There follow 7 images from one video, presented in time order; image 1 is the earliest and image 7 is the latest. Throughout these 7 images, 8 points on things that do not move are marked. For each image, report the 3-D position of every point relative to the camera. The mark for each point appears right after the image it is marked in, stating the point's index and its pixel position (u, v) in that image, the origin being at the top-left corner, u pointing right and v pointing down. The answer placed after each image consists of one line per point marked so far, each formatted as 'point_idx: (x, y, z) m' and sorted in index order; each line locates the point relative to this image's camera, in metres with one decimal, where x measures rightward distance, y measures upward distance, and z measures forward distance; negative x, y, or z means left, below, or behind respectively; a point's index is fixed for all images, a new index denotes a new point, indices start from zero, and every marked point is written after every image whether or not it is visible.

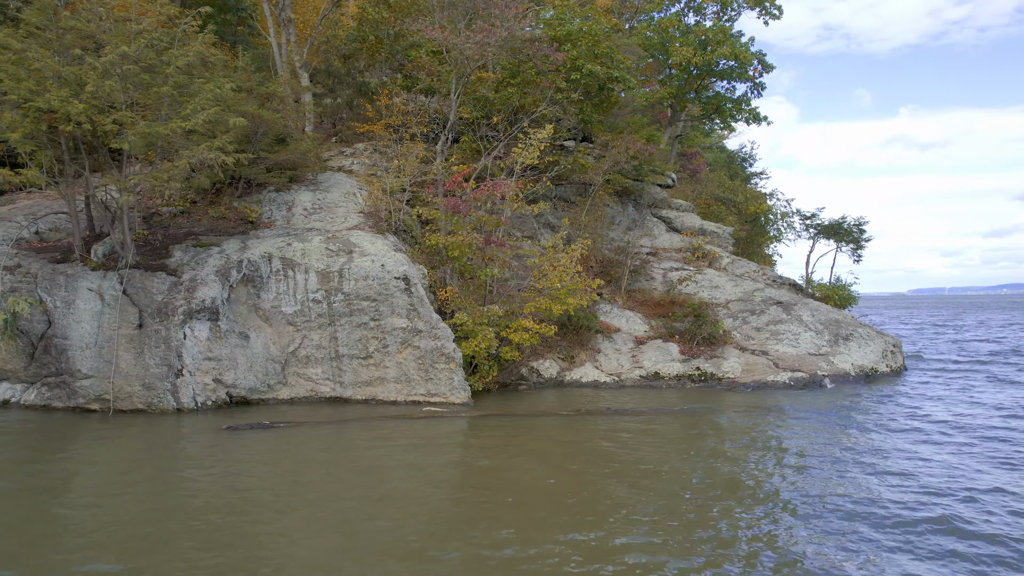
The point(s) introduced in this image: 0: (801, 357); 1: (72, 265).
0: (+8.8, -2.1, +17.7) m
1: (-10.6, +0.6, +13.9) m
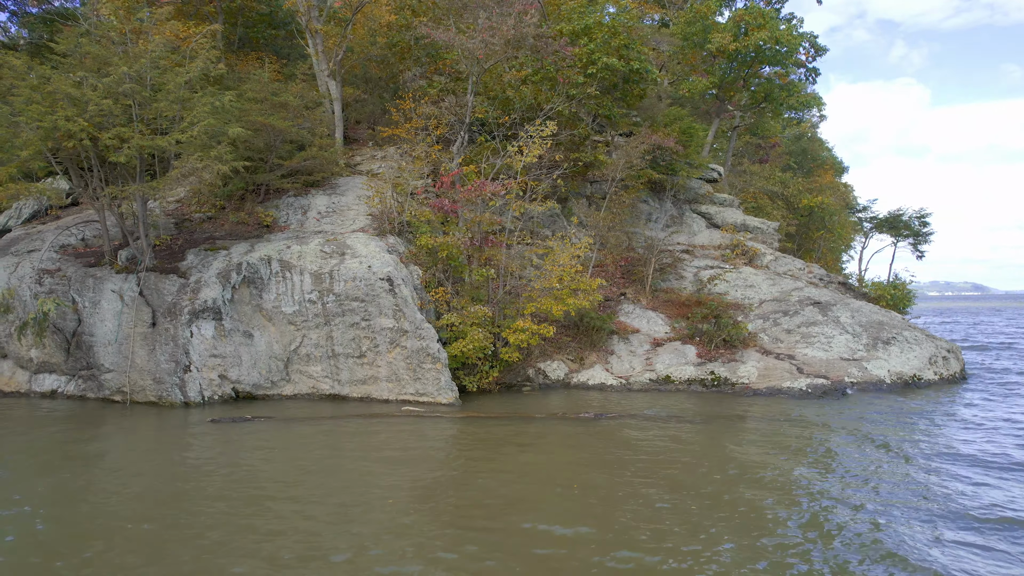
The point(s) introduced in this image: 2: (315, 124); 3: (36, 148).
0: (+9.0, -2.1, +16.3) m
1: (-10.9, +0.5, +15.2) m
2: (-6.5, +5.4, +18.6) m
3: (-10.0, +2.9, +12.0) m
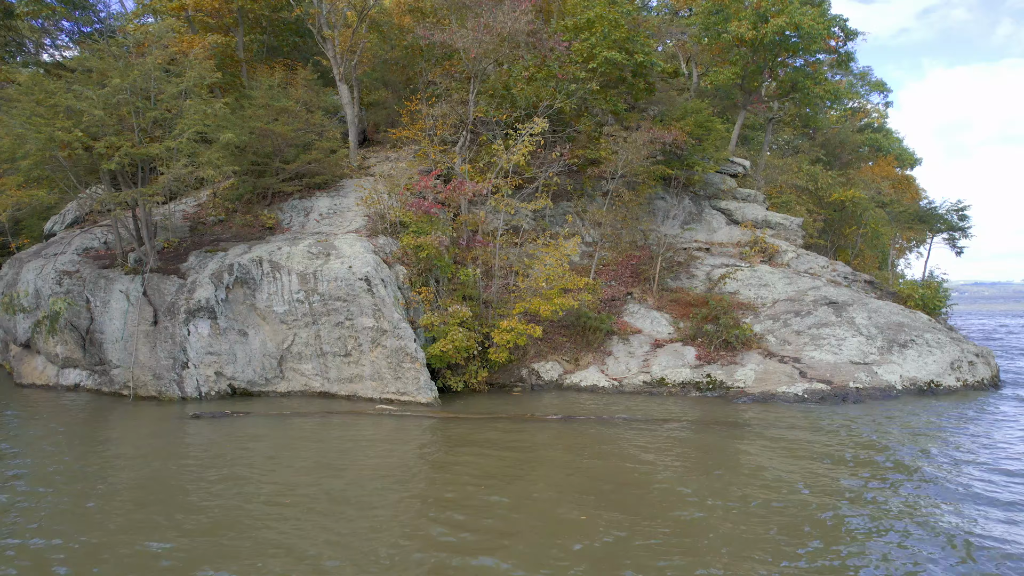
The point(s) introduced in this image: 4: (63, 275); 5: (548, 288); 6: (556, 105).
0: (+8.6, -2.1, +15.3) m
1: (-11.2, +0.5, +16.2) m
2: (-6.5, +5.4, +19.1) m
3: (-10.6, +2.9, +12.9) m
4: (-12.8, +0.4, +16.4) m
5: (+1.0, 0.0, +15.9) m
6: (+1.4, +6.1, +19.0) m
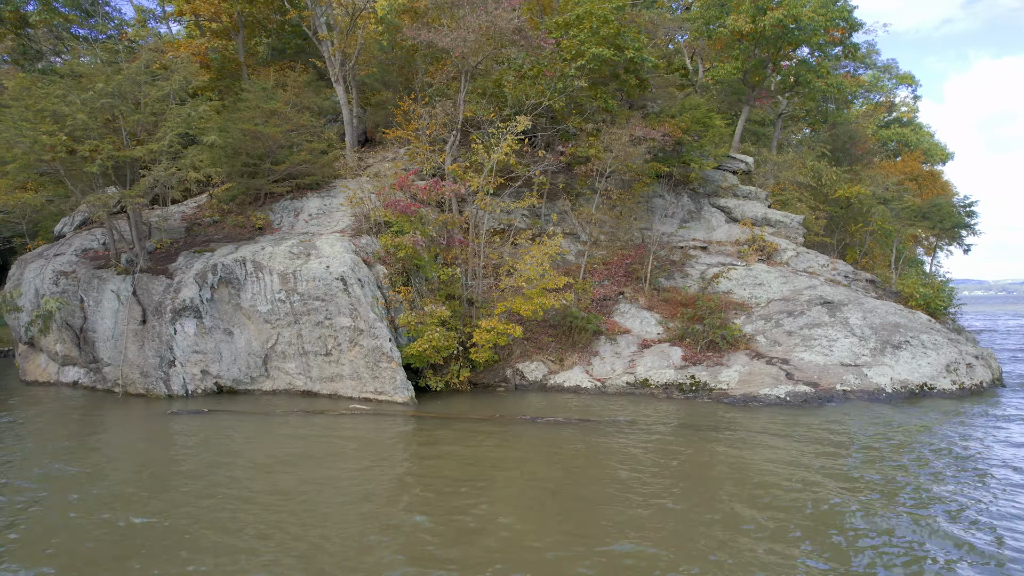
0: (+8.1, -2.1, +14.8) m
1: (-11.7, +0.5, +16.6) m
2: (-6.9, +5.4, +19.3) m
3: (-11.3, +2.9, +13.3) m
4: (-13.3, +0.4, +16.9) m
5: (+0.5, 0.0, +15.8) m
6: (+1.1, +6.1, +18.9) m
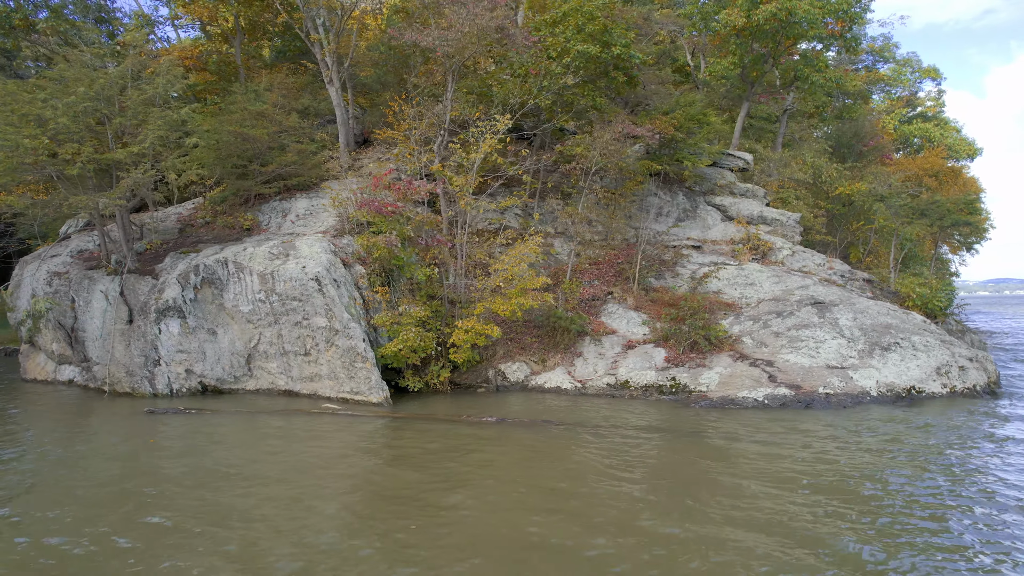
0: (+7.5, -2.1, +14.4) m
1: (-12.2, +0.5, +17.0) m
2: (-7.3, +5.4, +19.4) m
3: (-11.9, +2.9, +13.6) m
4: (-13.8, +0.4, +17.3) m
5: (-0.1, 0.0, +15.6) m
6: (+0.6, +6.1, +18.7) m
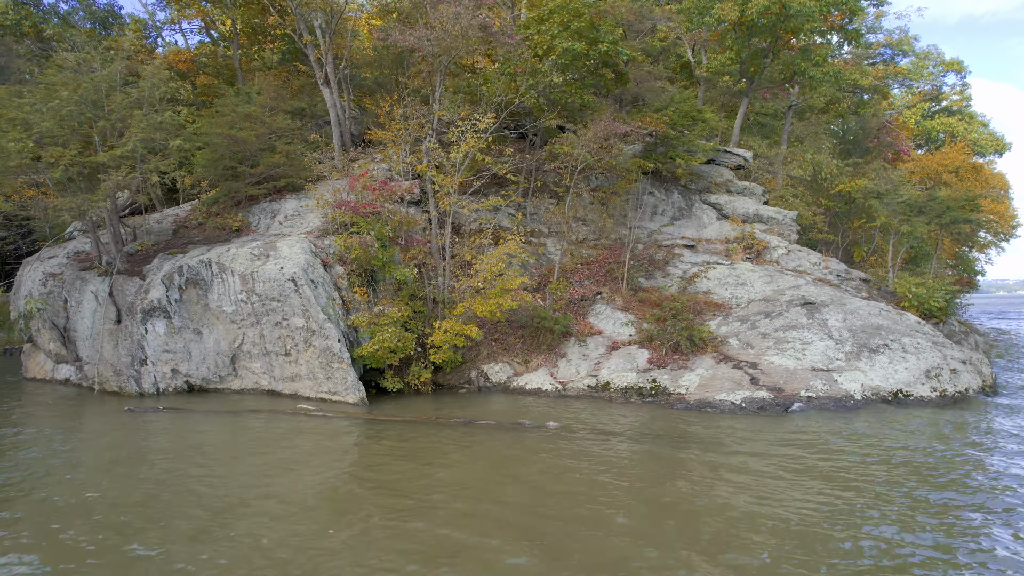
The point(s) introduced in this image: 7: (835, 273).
0: (+6.9, -2.1, +14.1) m
1: (-12.7, +0.5, +17.3) m
2: (-7.7, +5.3, +19.6) m
3: (-12.5, +2.9, +14.0) m
4: (-14.3, +0.4, +17.7) m
5: (-0.6, 0.0, +15.5) m
6: (+0.2, +6.1, +18.6) m
7: (+10.6, +0.5, +18.9) m
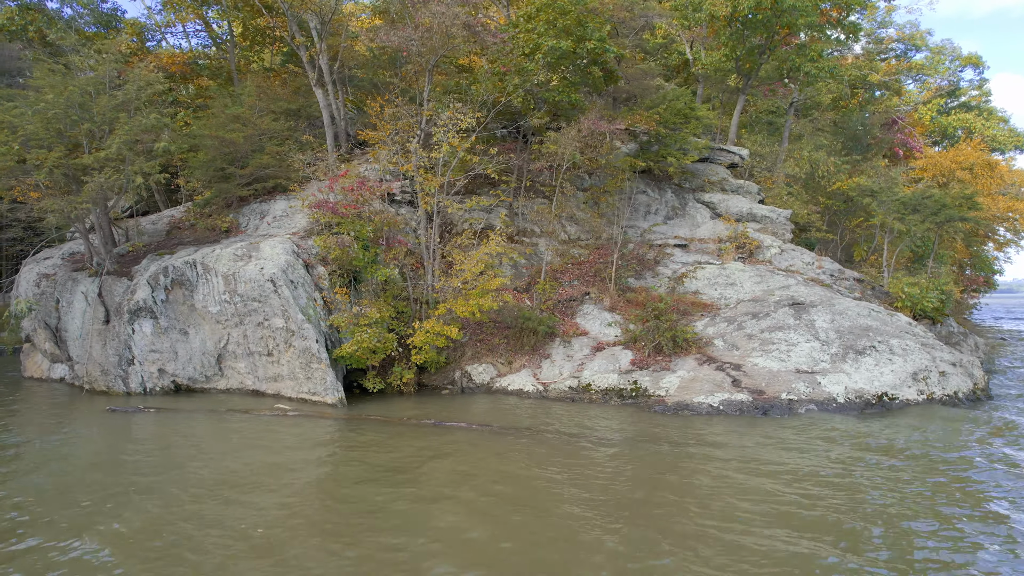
0: (+6.3, -2.1, +13.8) m
1: (-13.2, +0.5, +17.5) m
2: (-8.1, +5.3, +19.7) m
3: (-13.1, +2.9, +14.2) m
4: (-14.7, +0.4, +18.0) m
5: (-1.1, 0.0, +15.5) m
6: (-0.2, +6.1, +18.5) m
7: (+10.2, +0.5, +18.5) m
